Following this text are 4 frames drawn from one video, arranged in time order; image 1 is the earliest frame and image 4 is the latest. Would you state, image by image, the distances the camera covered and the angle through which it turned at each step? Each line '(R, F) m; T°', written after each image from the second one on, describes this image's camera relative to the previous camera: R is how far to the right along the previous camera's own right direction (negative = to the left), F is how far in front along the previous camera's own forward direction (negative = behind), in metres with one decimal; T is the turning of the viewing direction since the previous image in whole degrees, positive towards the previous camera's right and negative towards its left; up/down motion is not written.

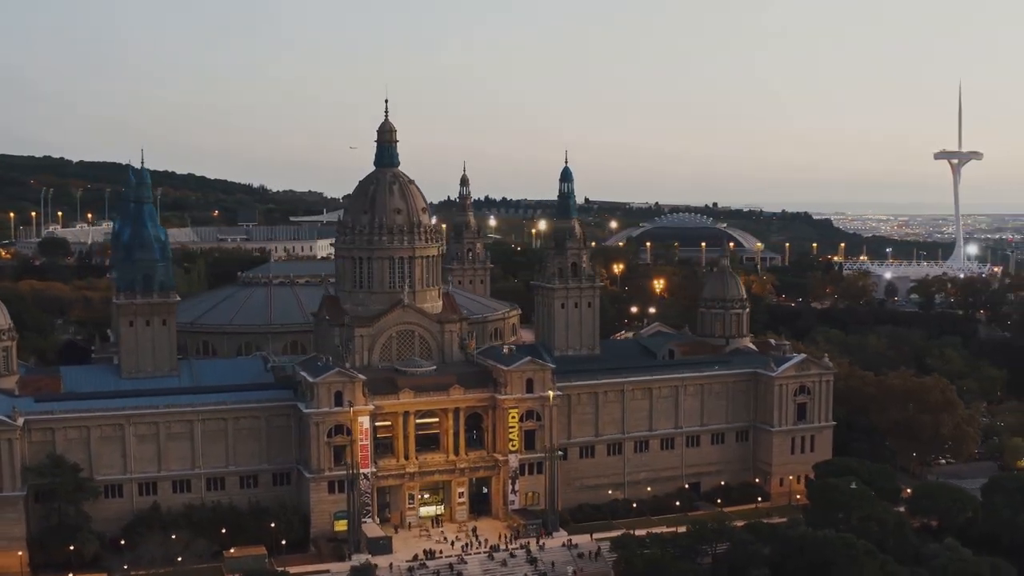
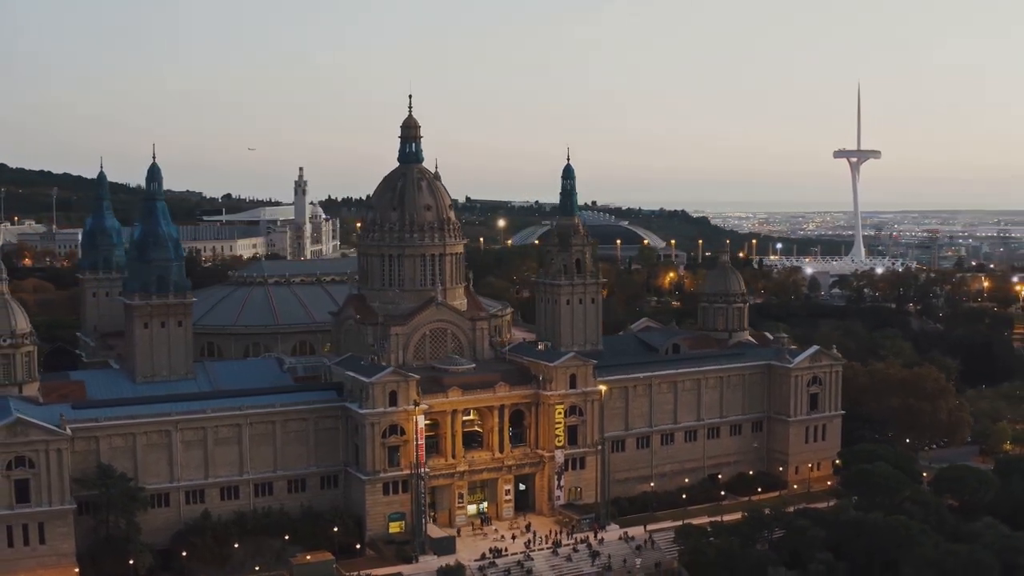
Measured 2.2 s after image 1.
(-13.7, +0.9) m; +8°
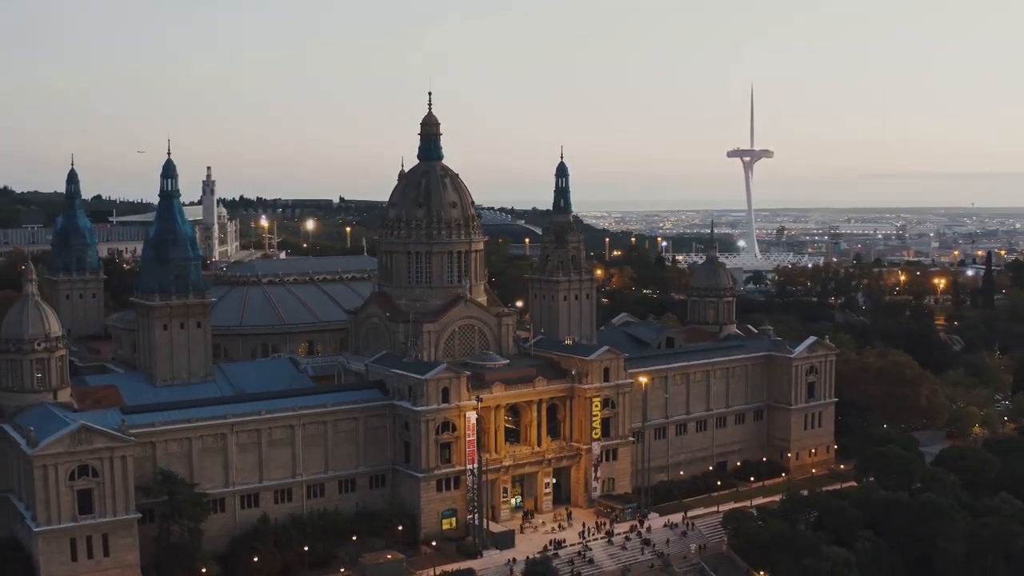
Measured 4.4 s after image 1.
(-13.8, +0.3) m; +8°
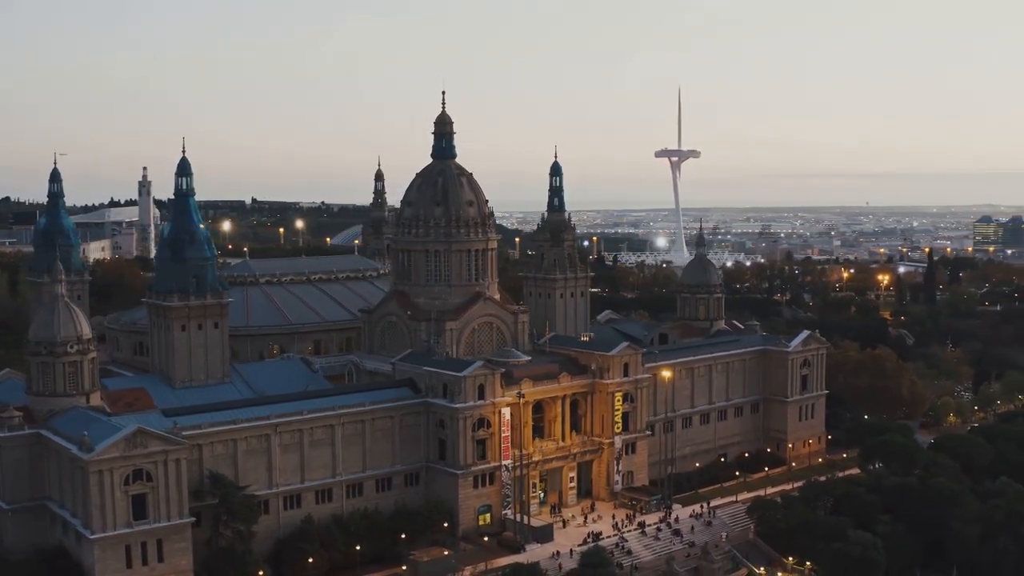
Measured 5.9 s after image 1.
(-9.5, -0.2) m; +6°
